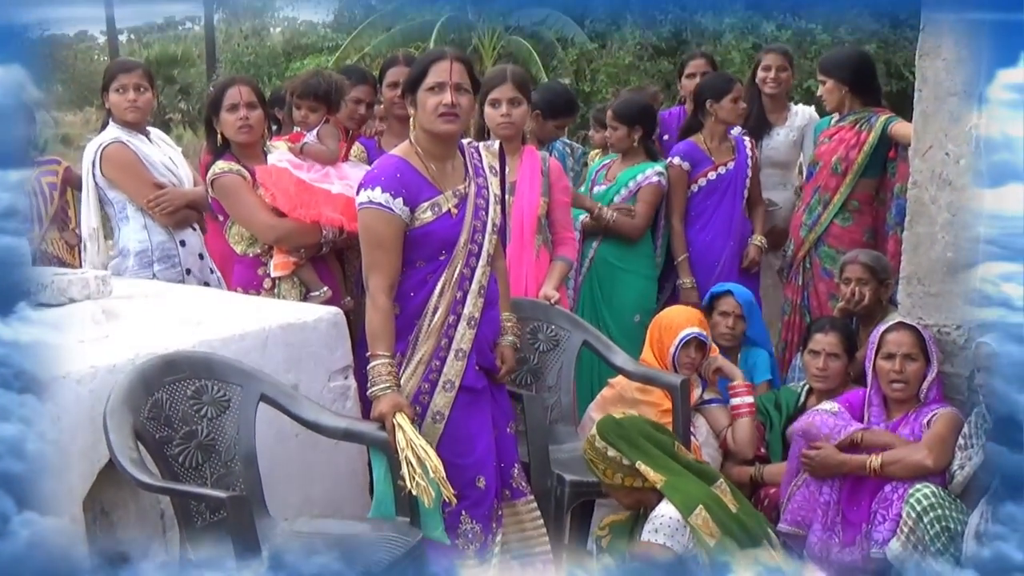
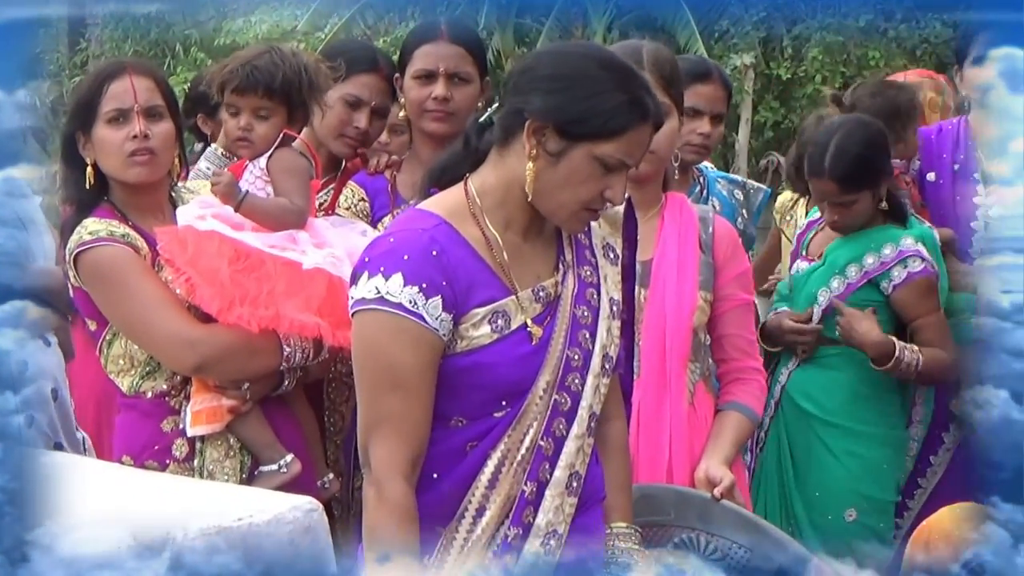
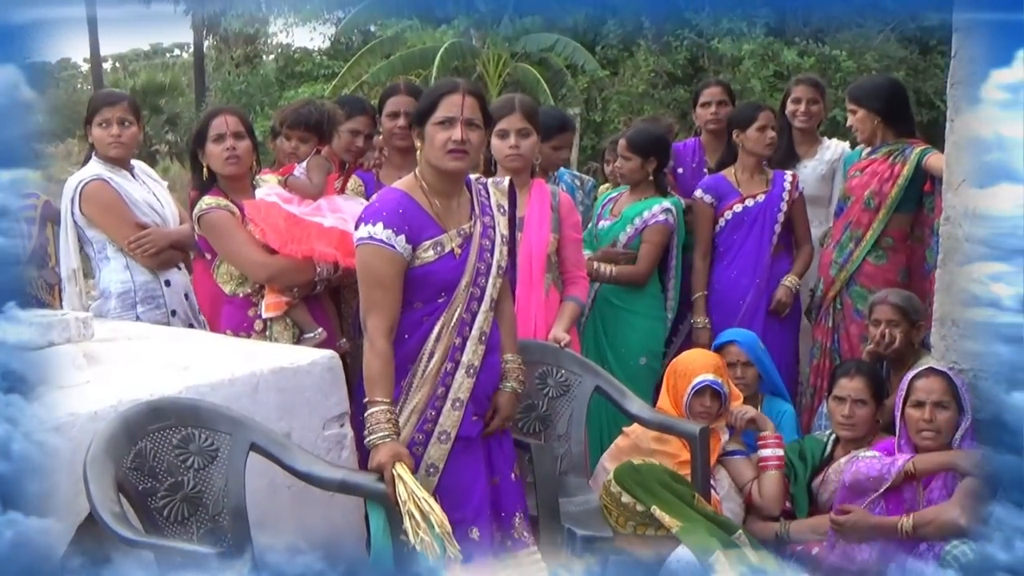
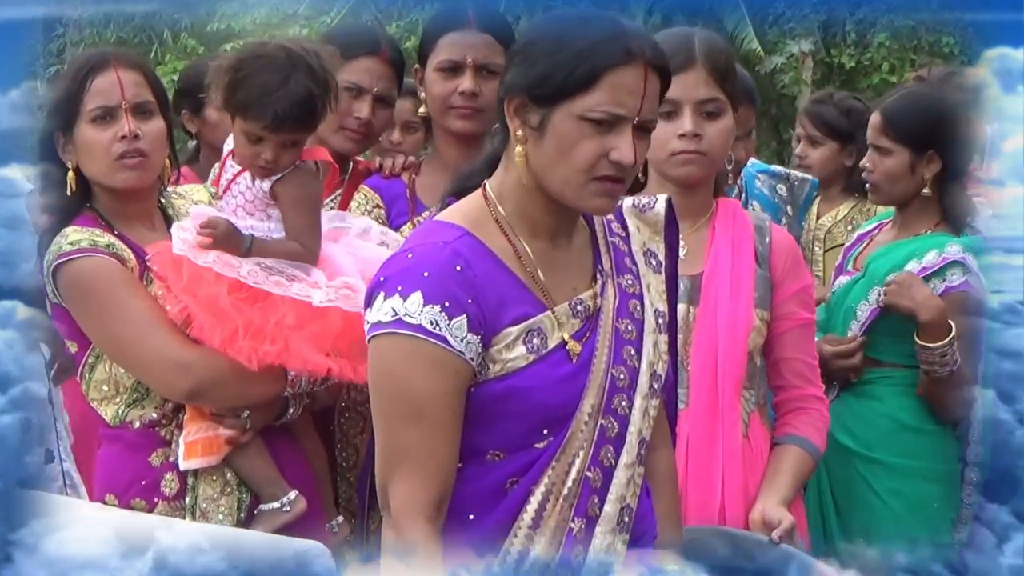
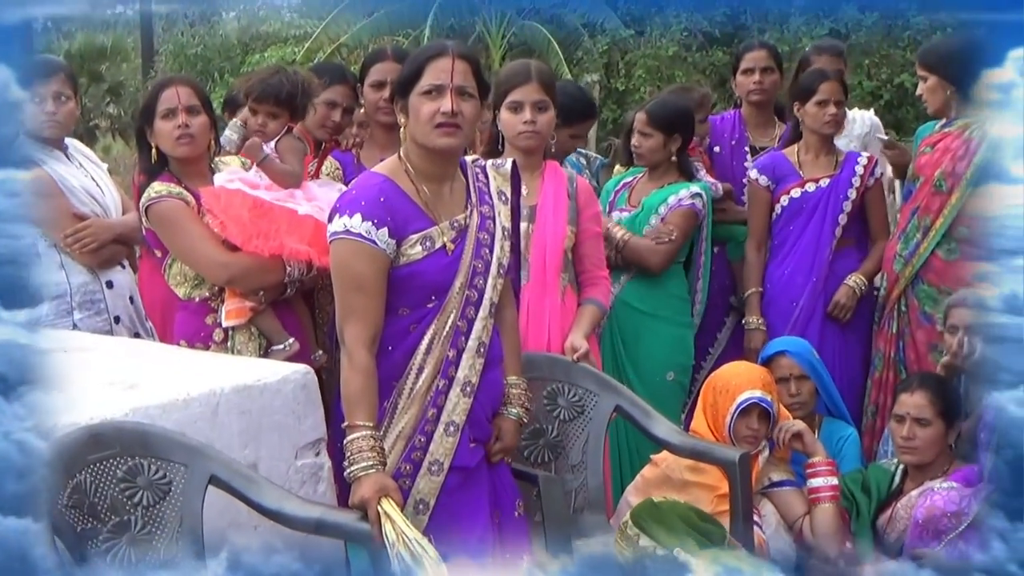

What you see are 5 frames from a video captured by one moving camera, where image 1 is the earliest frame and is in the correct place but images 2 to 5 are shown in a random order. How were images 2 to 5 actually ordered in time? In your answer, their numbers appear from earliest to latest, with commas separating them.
3, 5, 2, 4
